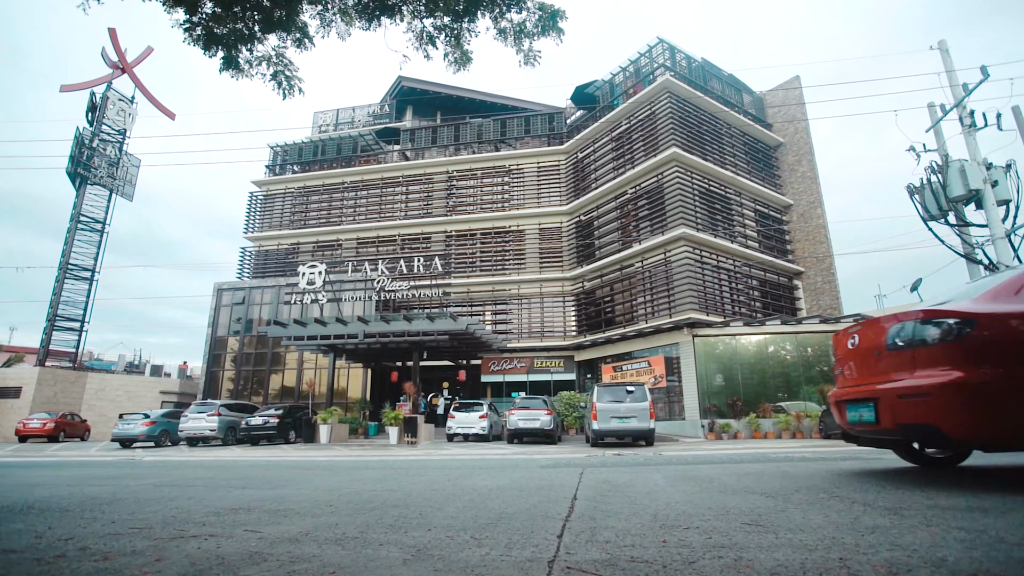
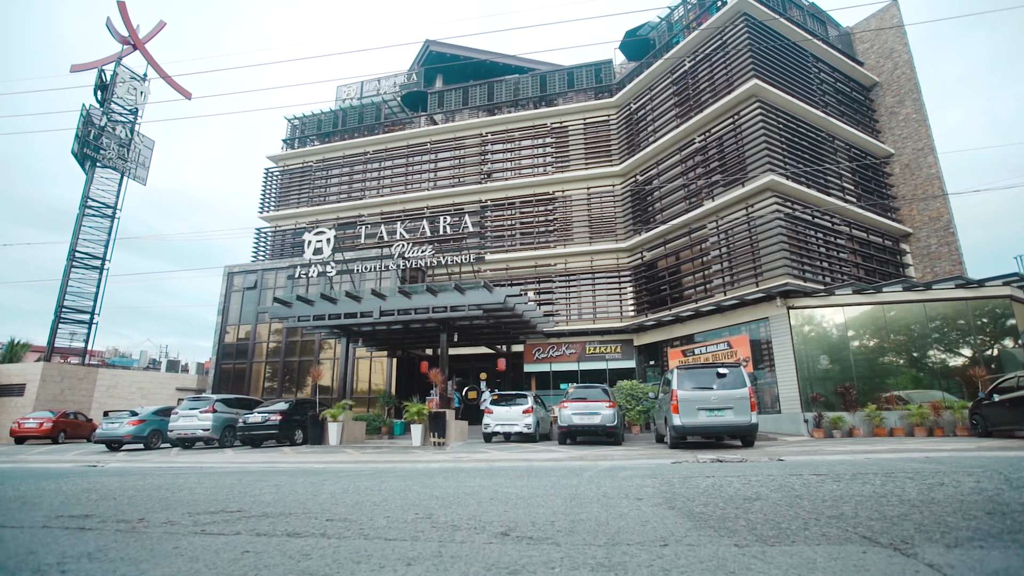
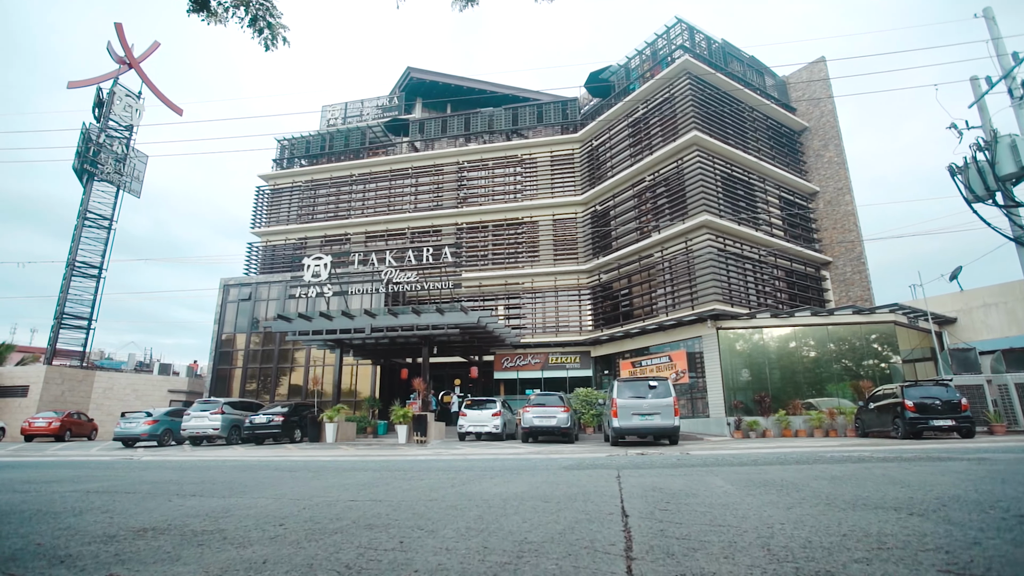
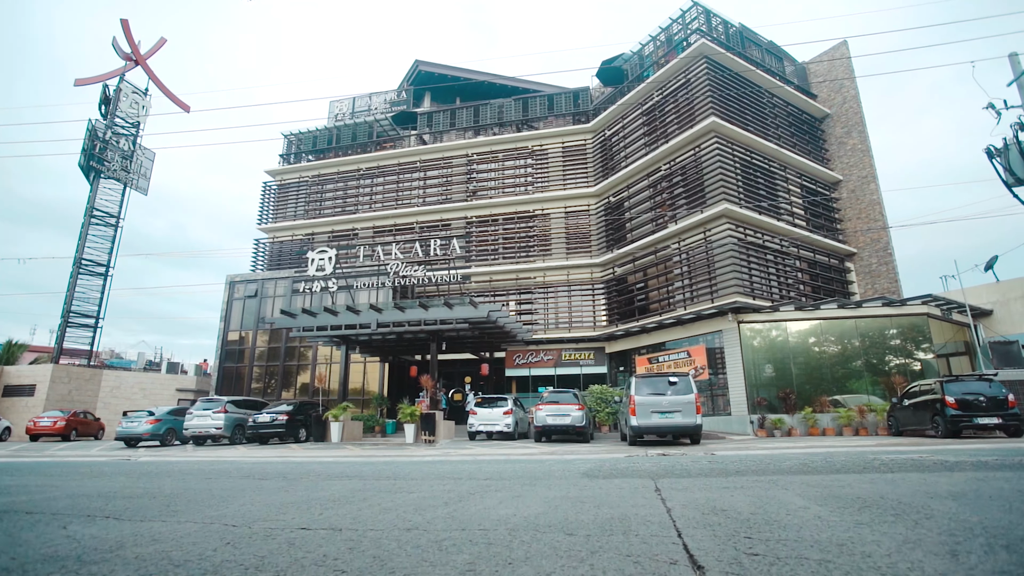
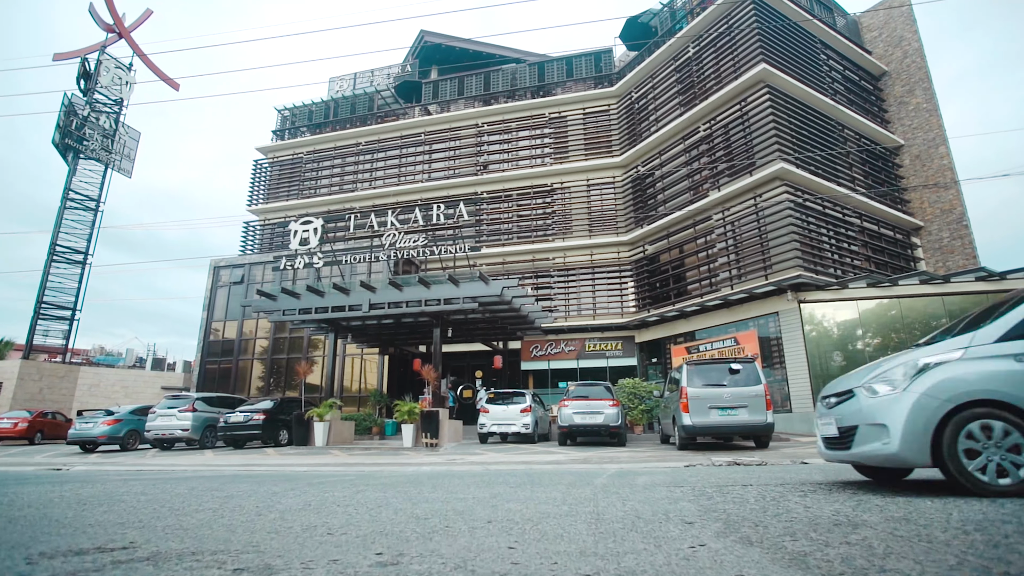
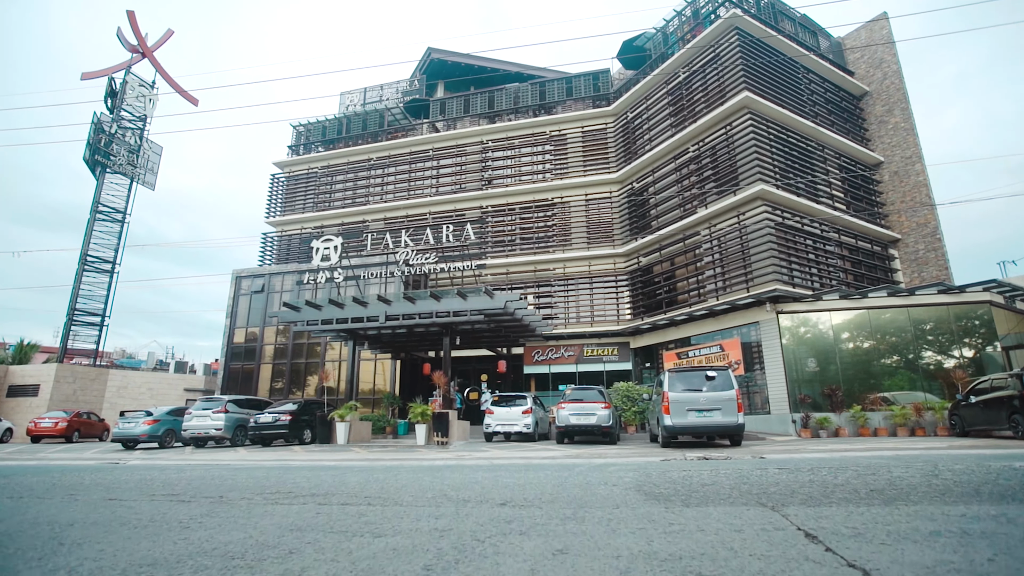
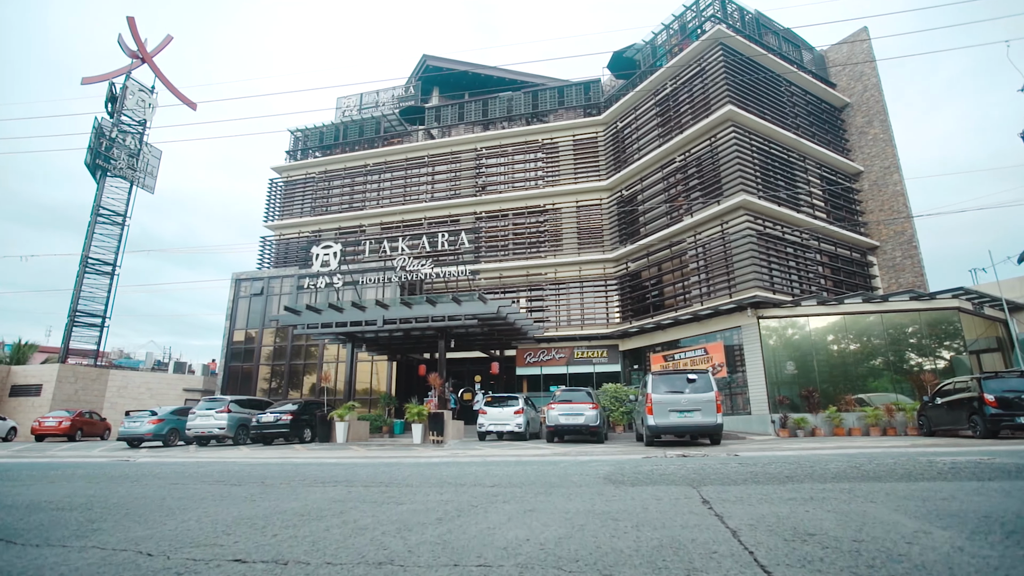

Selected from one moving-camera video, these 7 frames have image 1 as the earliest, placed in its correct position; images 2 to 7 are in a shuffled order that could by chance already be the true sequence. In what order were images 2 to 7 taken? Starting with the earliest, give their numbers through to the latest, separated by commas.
3, 4, 7, 6, 2, 5
